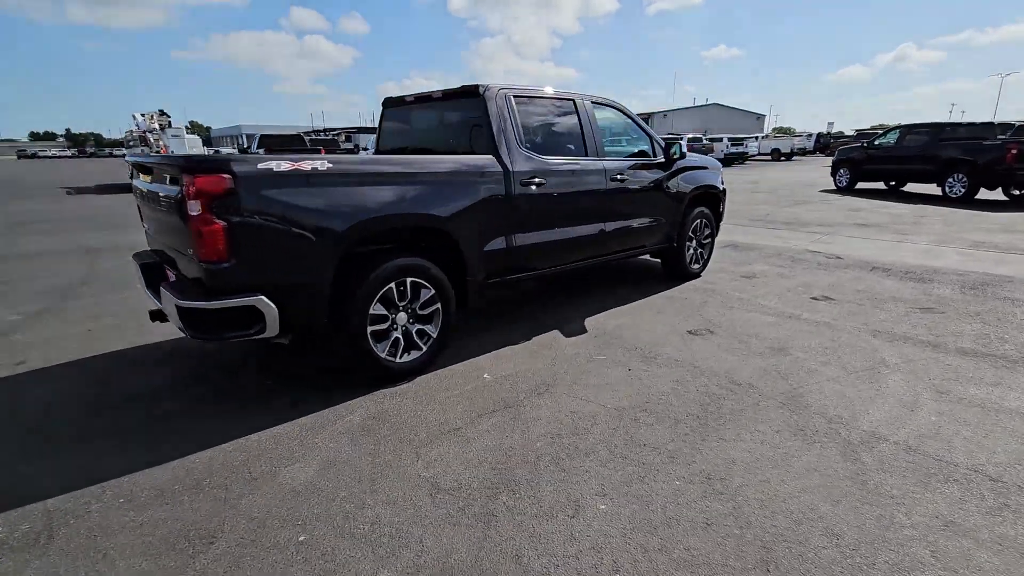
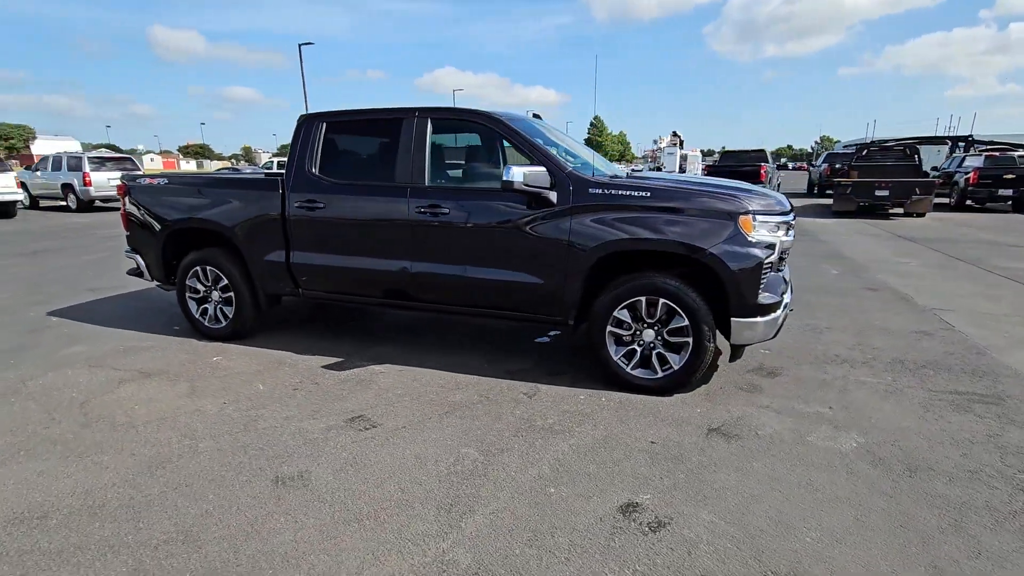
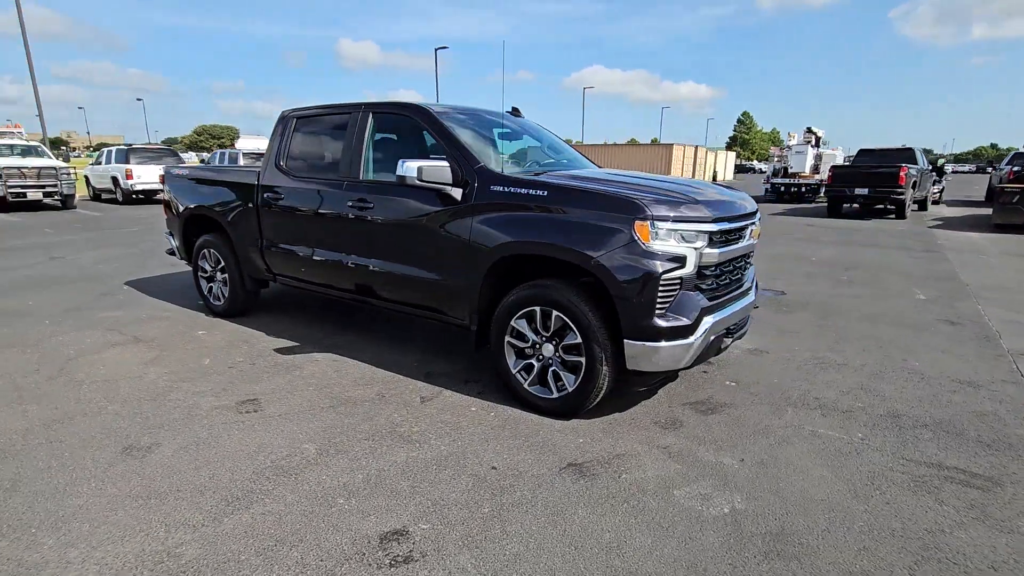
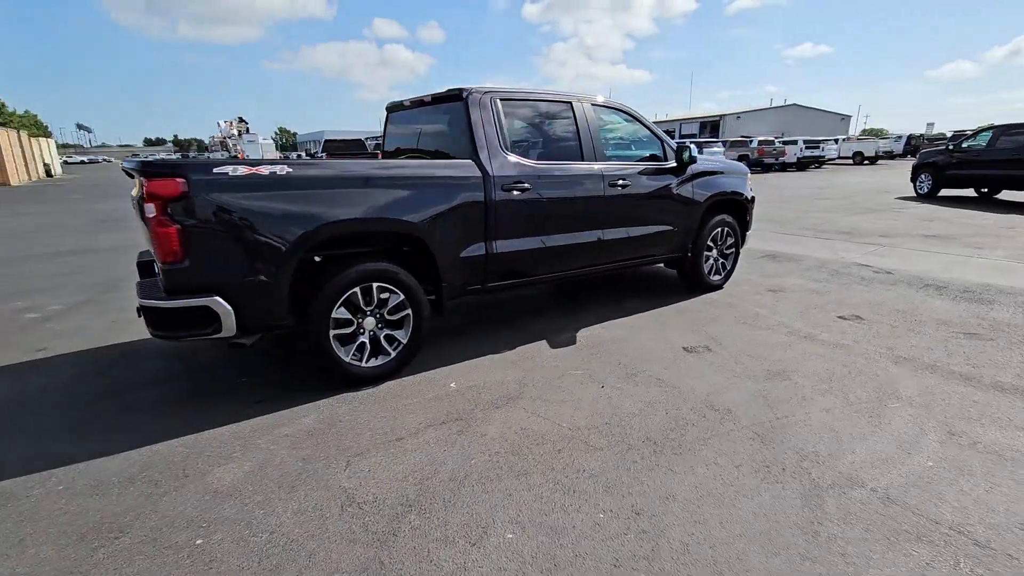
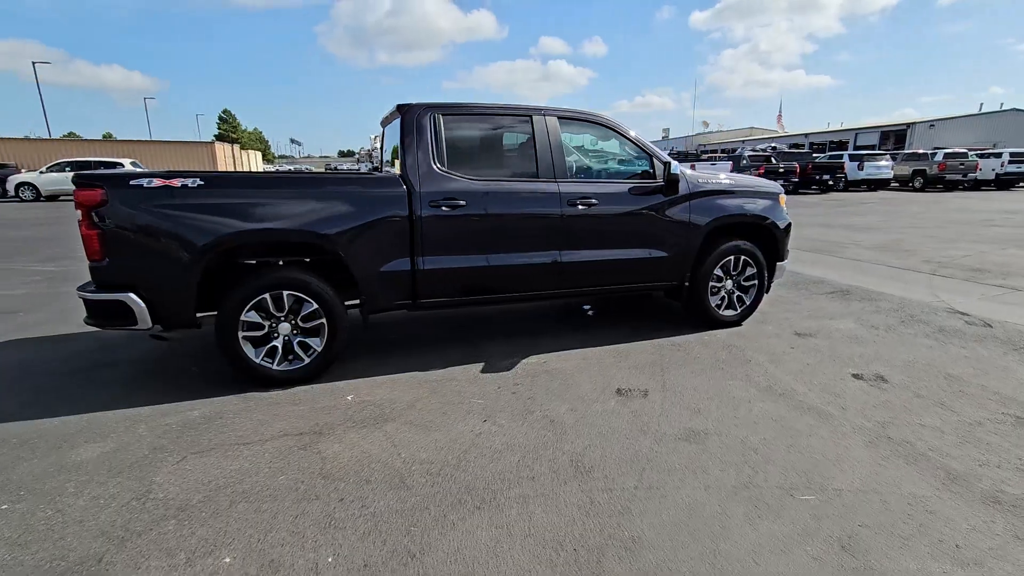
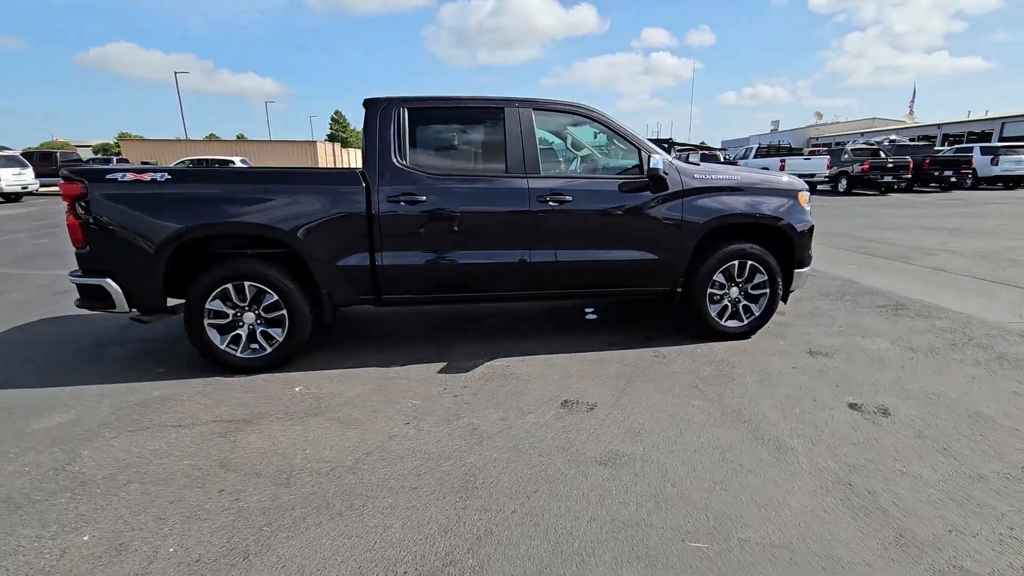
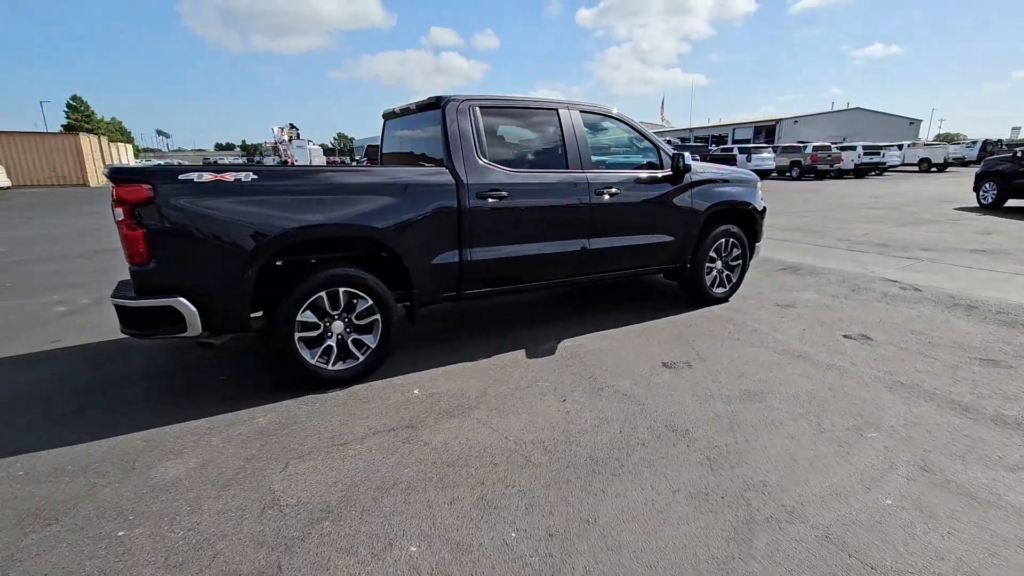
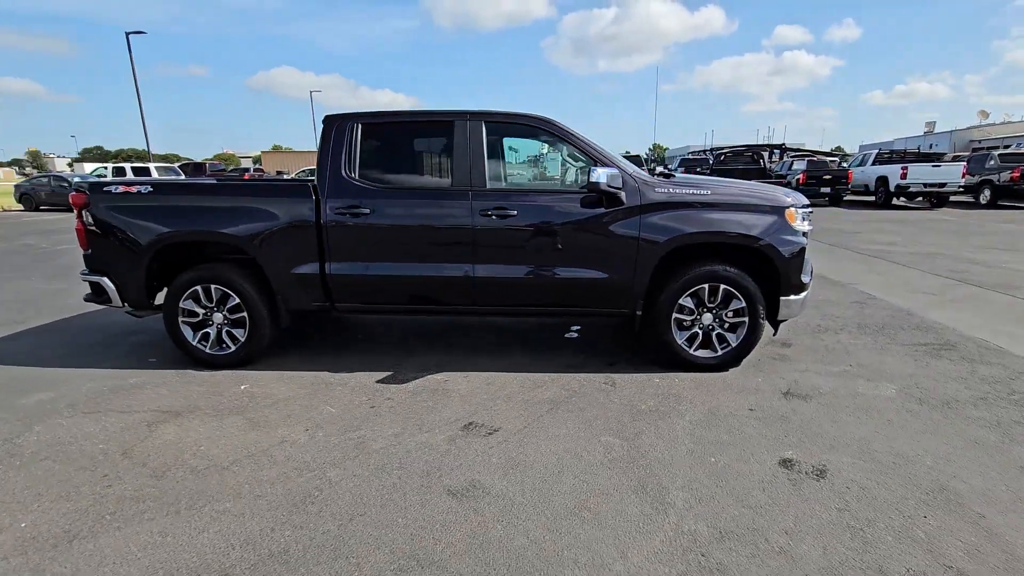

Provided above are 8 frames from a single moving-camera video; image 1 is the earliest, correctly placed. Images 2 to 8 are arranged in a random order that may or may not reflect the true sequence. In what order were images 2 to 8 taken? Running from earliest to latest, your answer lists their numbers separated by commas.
4, 7, 5, 6, 8, 2, 3
